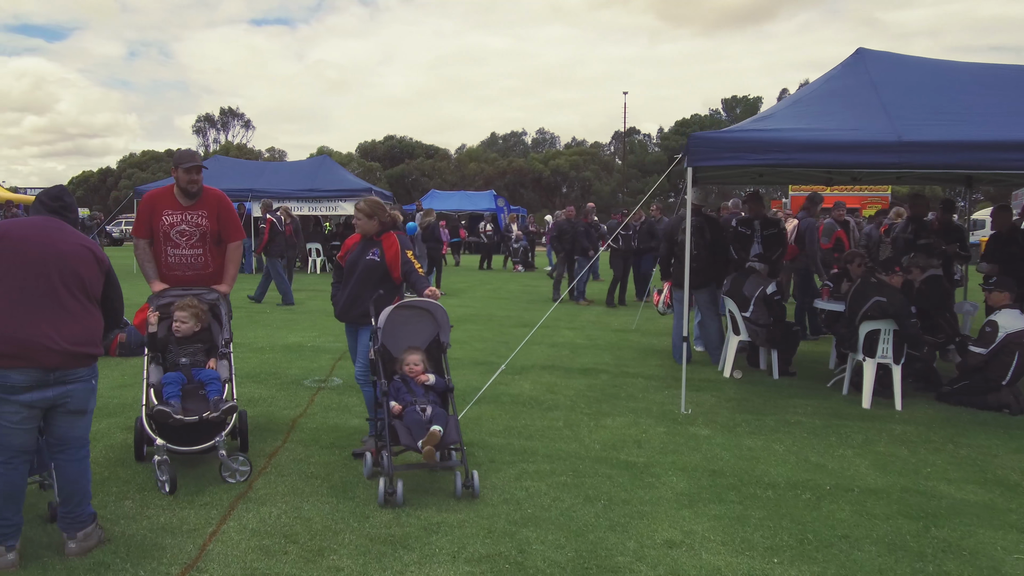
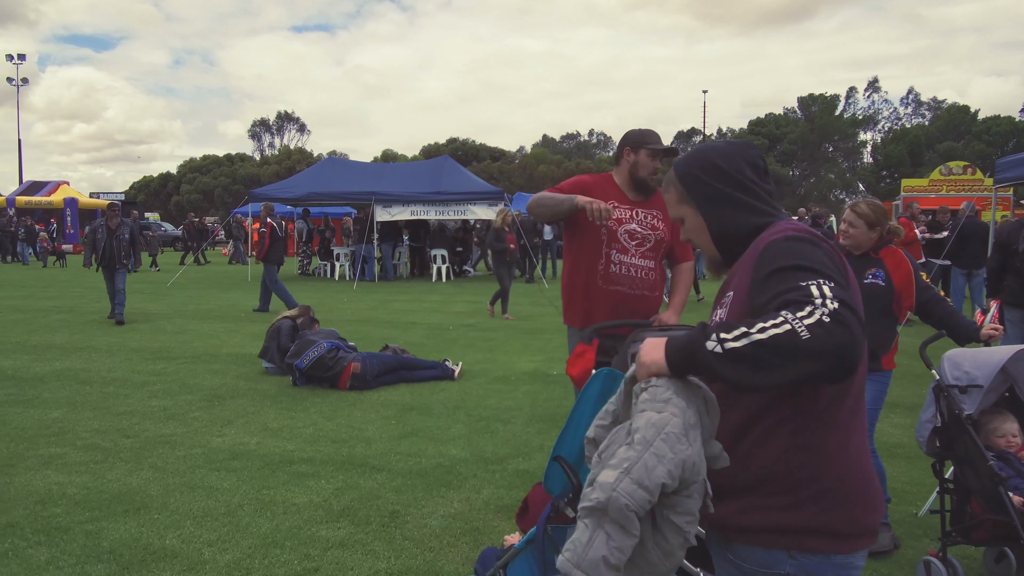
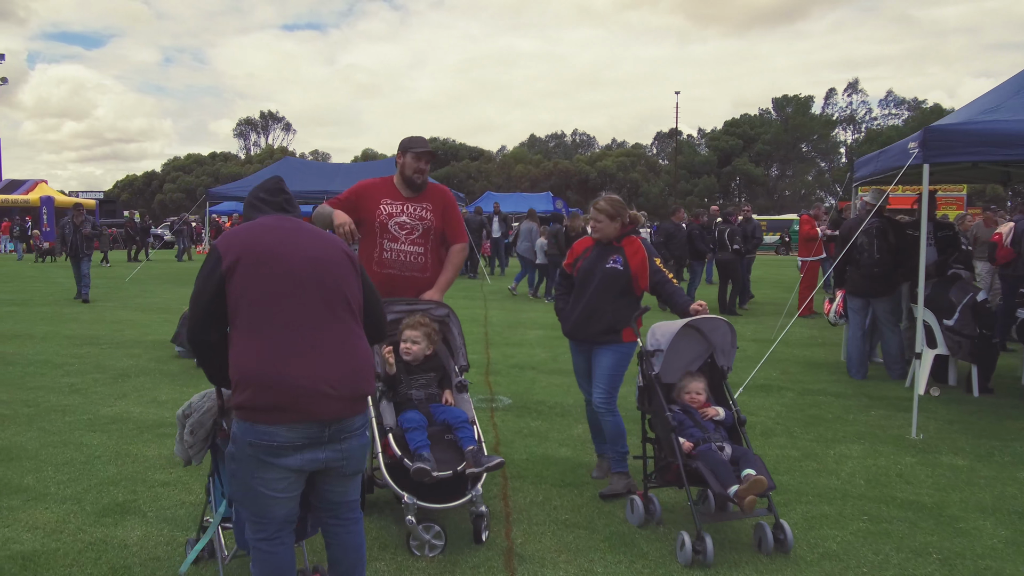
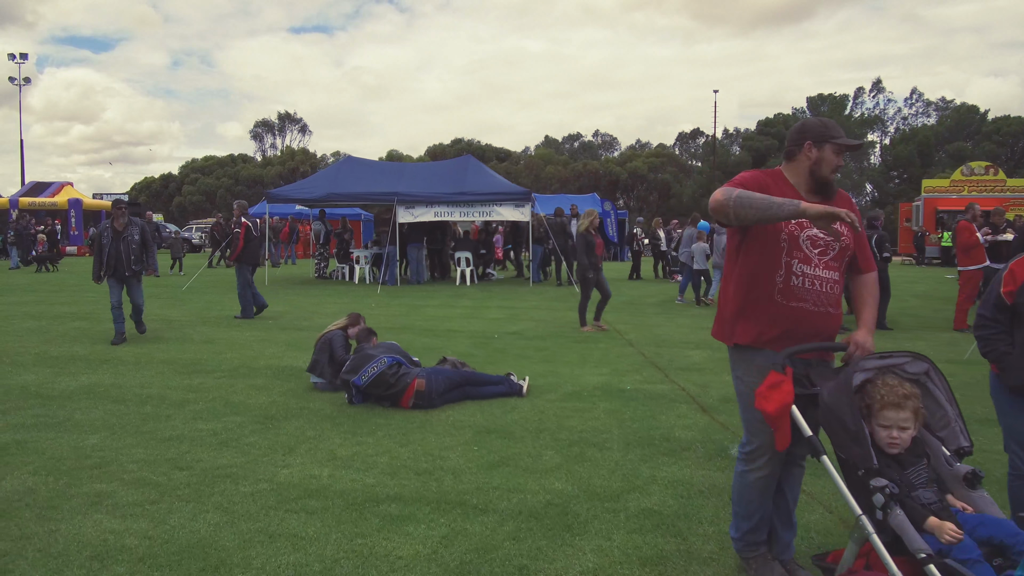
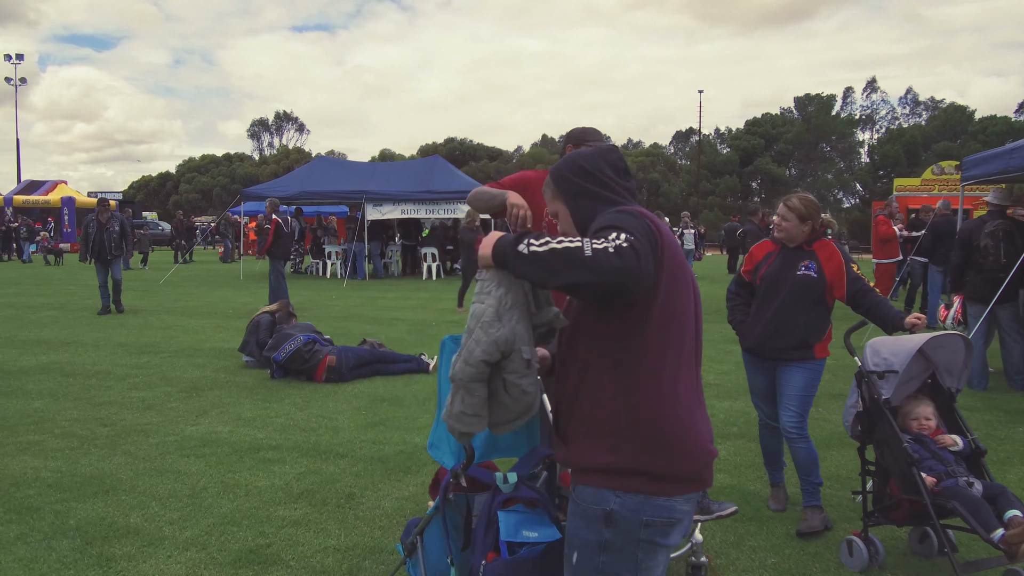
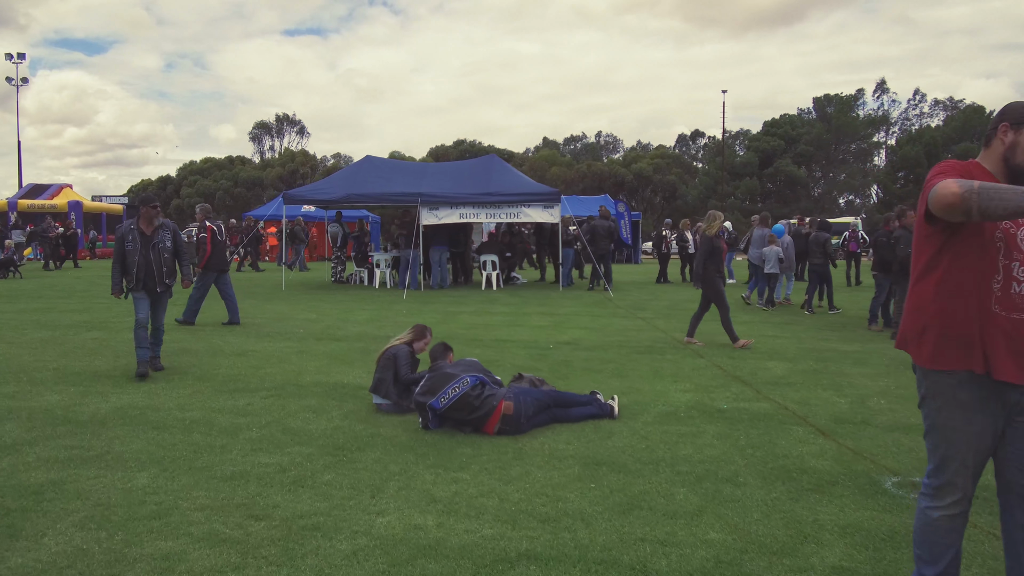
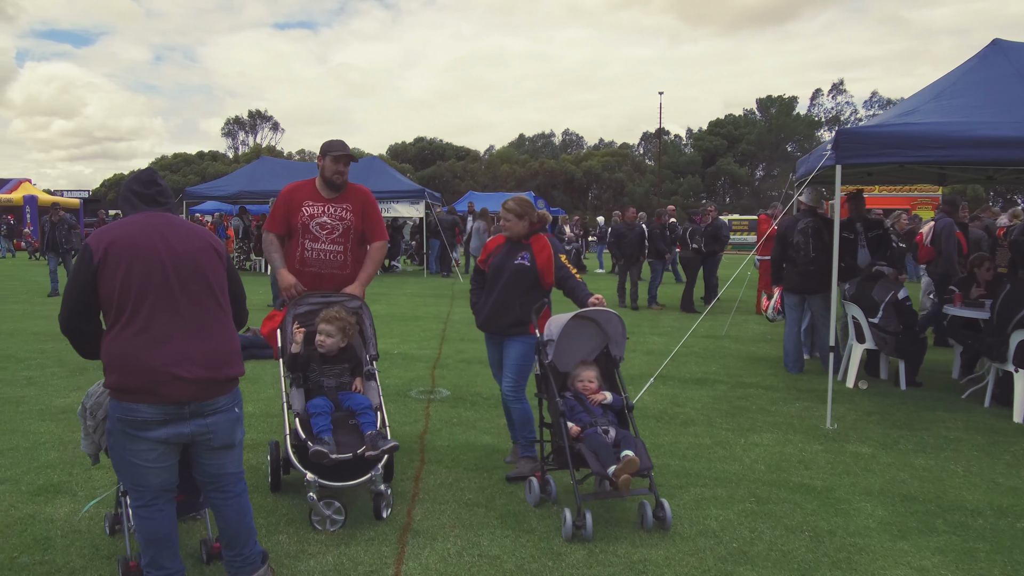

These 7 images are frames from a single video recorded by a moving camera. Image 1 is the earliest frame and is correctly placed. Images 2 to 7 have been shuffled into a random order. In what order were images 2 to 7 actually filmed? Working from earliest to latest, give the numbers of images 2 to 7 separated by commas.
7, 3, 5, 2, 4, 6
